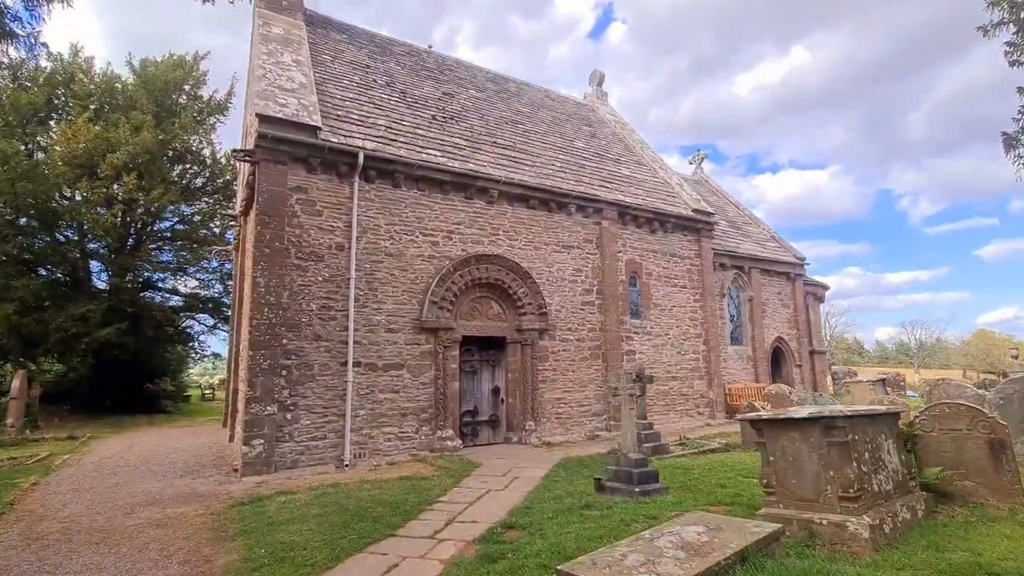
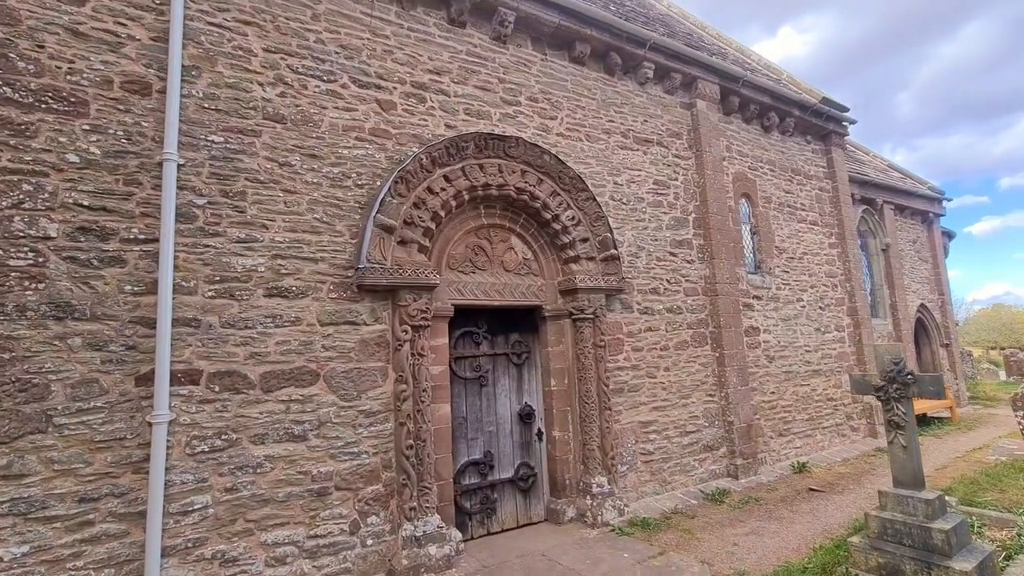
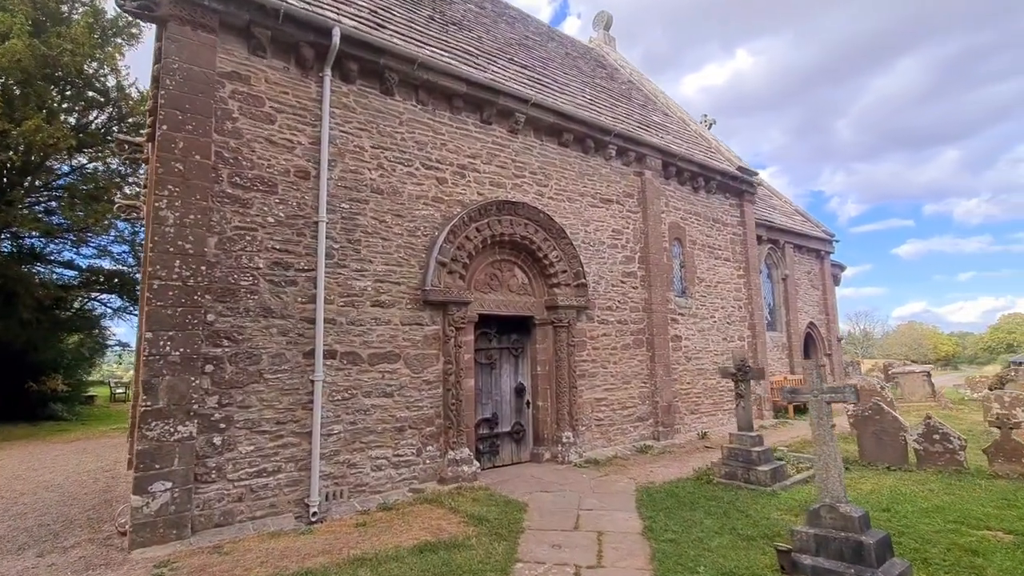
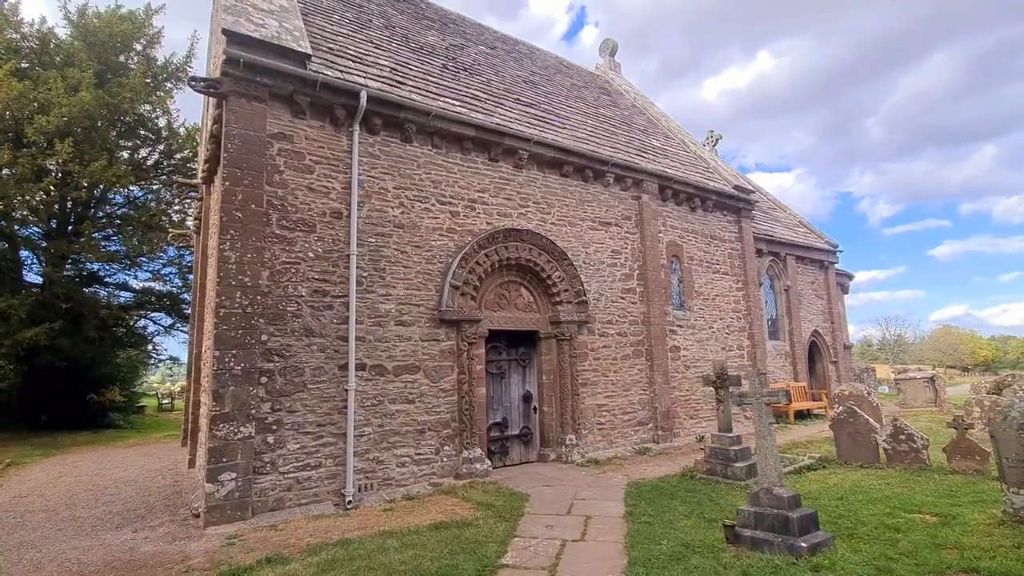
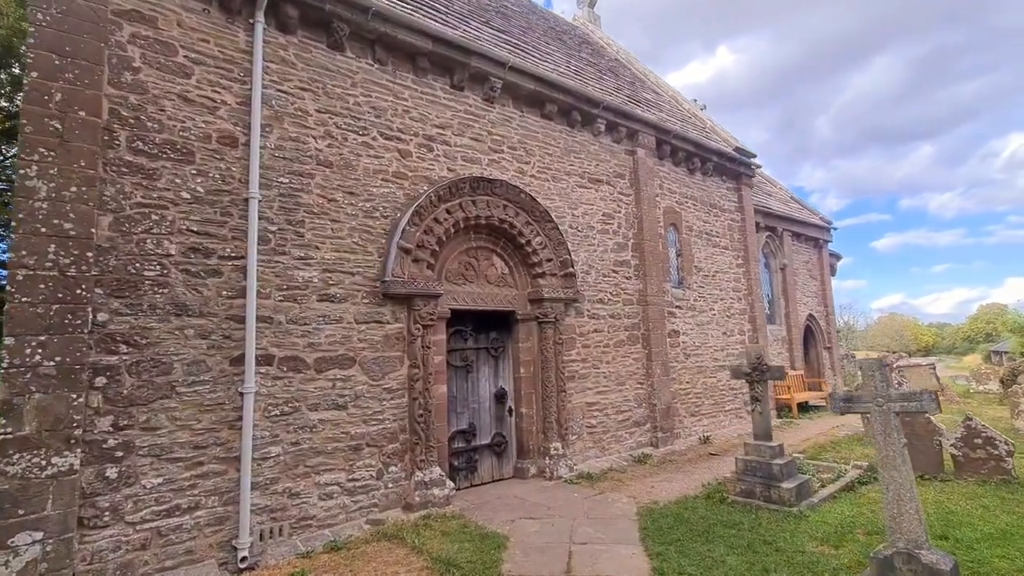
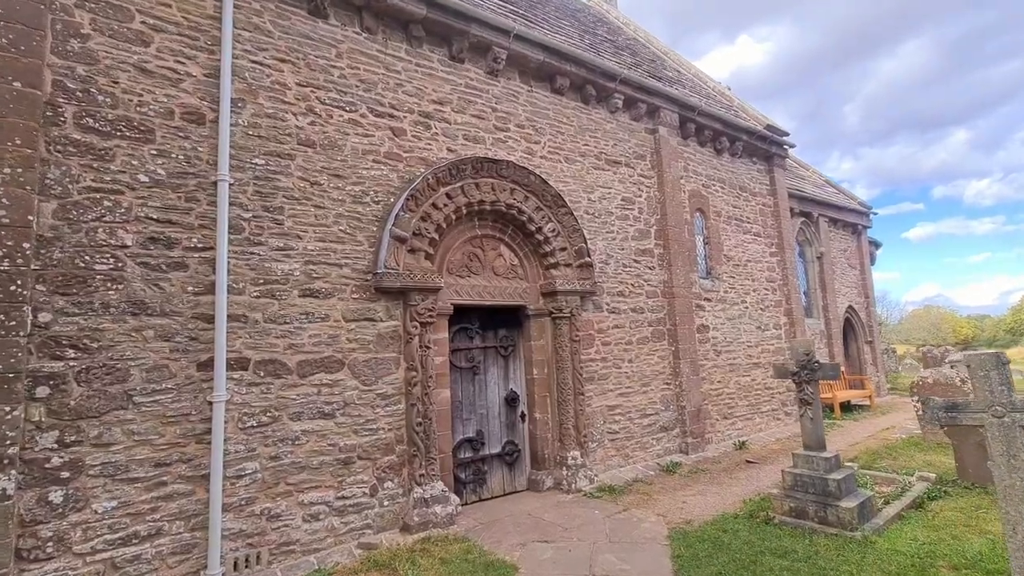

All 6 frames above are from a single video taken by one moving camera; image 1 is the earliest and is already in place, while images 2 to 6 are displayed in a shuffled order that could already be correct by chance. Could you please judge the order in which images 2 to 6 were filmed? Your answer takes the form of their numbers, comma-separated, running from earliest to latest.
4, 3, 5, 6, 2
